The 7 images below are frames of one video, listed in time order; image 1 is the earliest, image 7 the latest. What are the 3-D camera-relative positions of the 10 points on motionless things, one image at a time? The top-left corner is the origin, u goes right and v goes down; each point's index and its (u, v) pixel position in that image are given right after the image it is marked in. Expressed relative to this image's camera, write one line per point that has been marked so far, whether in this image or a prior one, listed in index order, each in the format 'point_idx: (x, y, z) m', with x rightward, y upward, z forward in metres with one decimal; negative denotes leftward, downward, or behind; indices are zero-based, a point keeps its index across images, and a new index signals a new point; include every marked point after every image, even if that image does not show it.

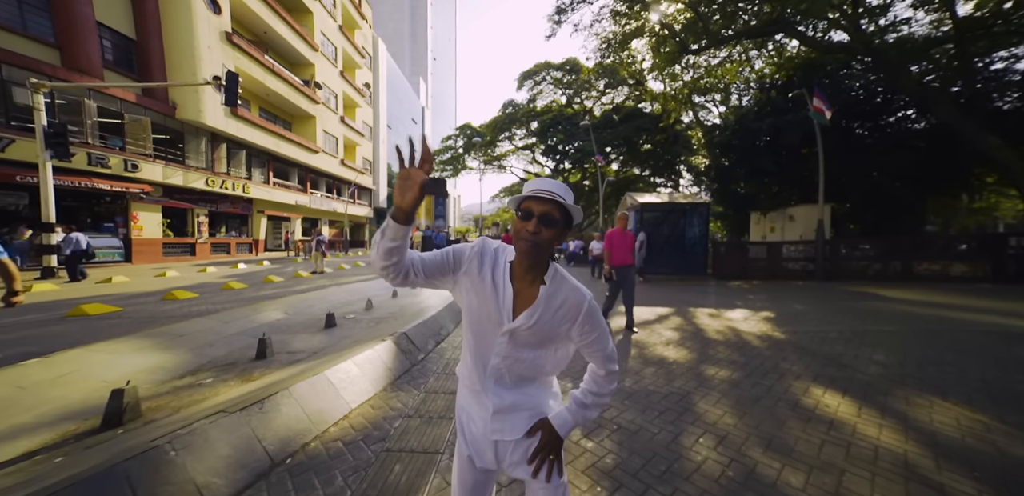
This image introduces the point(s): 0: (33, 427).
0: (-3.1, -1.1, +2.3) m
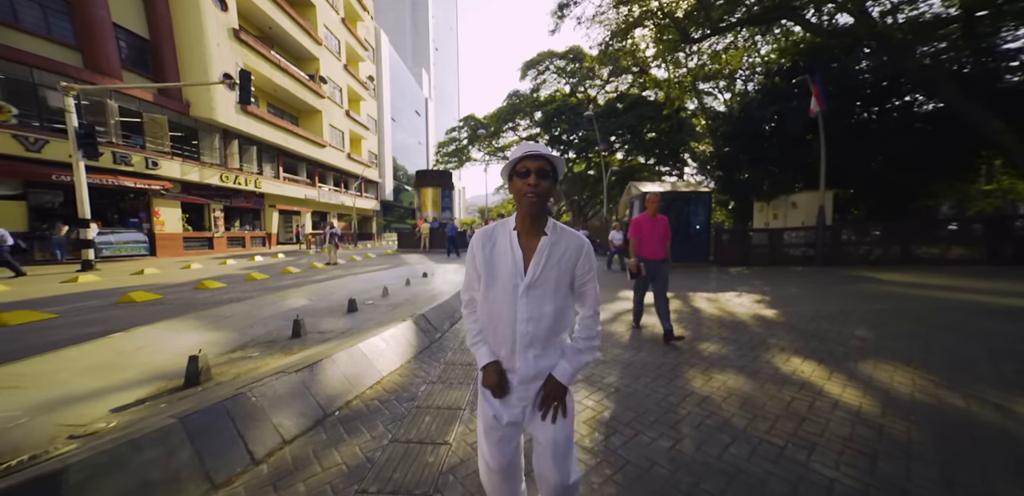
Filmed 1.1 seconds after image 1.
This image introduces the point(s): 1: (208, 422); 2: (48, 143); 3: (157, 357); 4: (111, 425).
0: (-3.0, -1.1, +2.8) m
1: (-1.8, -1.0, +2.1) m
2: (-15.5, +3.5, +11.8) m
3: (-3.3, -1.0, +3.2) m
4: (-2.4, -1.1, +2.1) m
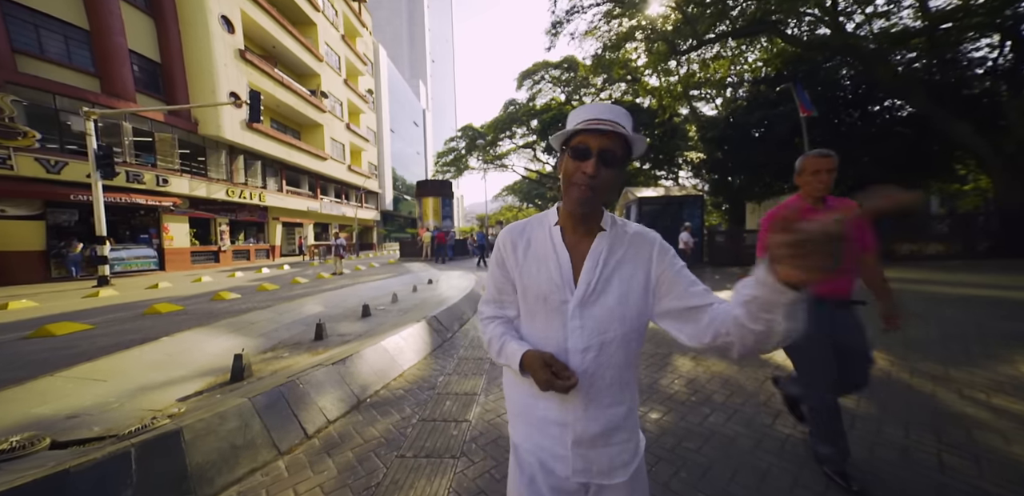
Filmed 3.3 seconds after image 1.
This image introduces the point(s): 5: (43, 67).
0: (-2.9, -1.2, +3.2) m
1: (-1.7, -1.1, +2.5) m
2: (-15.5, +2.9, +12.2) m
3: (-3.2, -1.1, +3.6) m
4: (-2.4, -1.2, +2.5) m
5: (-15.8, +6.1, +11.8) m
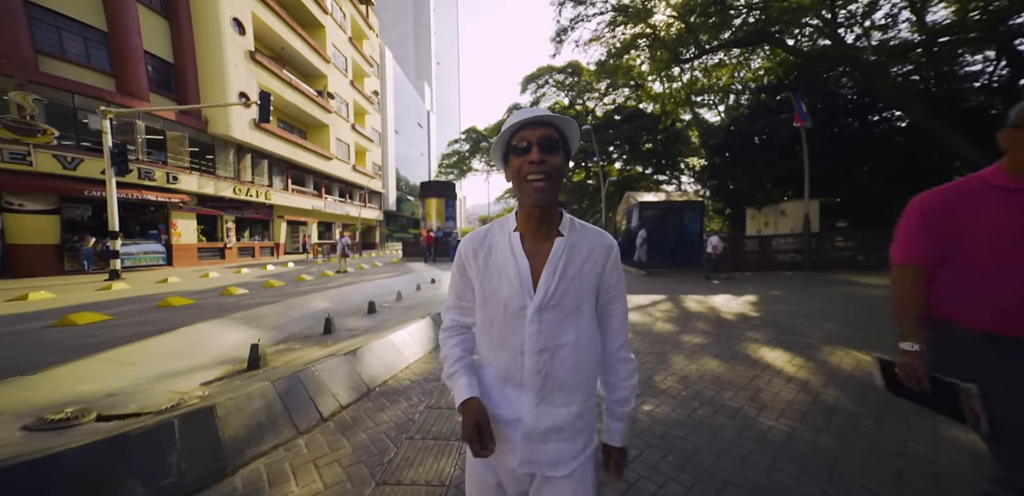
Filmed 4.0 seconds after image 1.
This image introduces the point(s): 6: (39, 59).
0: (-2.9, -1.1, +3.4) m
1: (-1.7, -1.0, +2.6) m
2: (-15.4, +3.1, +12.5) m
3: (-3.2, -1.1, +3.8) m
4: (-2.4, -1.1, +2.7) m
5: (-15.6, +6.3, +12.1) m
6: (-15.8, +6.3, +11.6) m
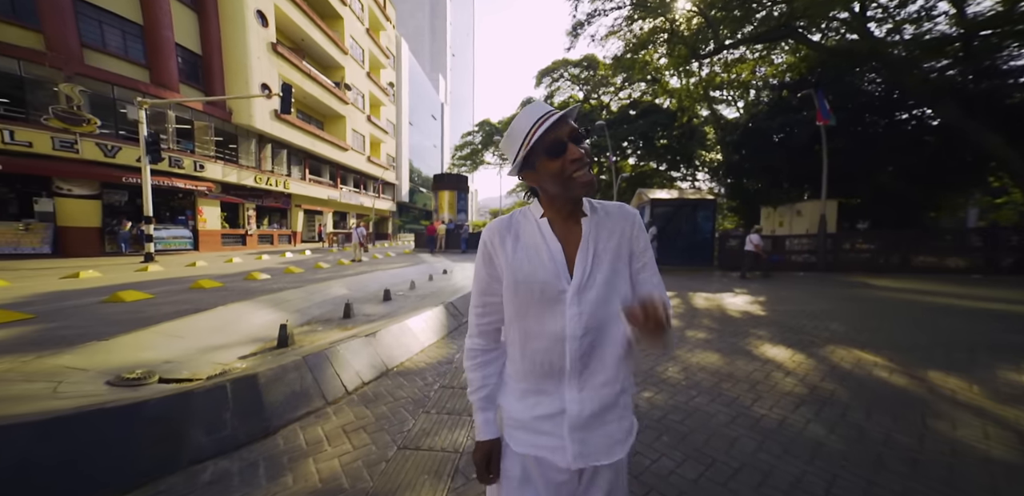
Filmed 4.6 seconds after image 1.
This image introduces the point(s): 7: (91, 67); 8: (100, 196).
0: (-2.8, -1.0, +3.7) m
1: (-1.6, -0.9, +2.9) m
2: (-14.9, +3.7, +13.1) m
3: (-3.1, -0.9, +4.1) m
4: (-2.3, -1.0, +3.0) m
5: (-15.1, +6.9, +12.6) m
6: (-15.2, +7.0, +12.1) m
7: (-15.0, +6.4, +12.1) m
8: (-15.7, +1.9, +13.1) m
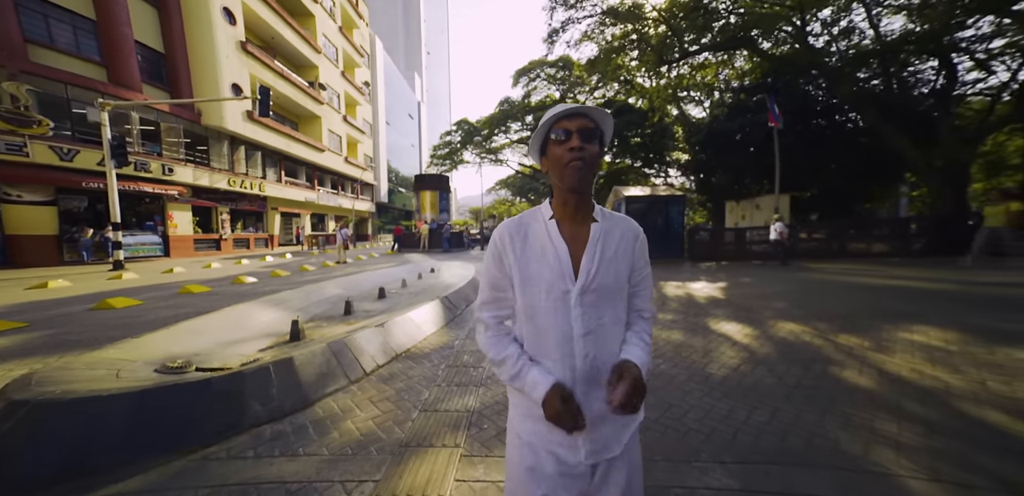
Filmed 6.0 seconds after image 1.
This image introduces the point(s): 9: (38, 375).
0: (-2.9, -1.0, +4.0) m
1: (-1.6, -0.9, +3.3) m
2: (-15.6, +3.4, +12.7) m
3: (-3.2, -1.0, +4.5) m
4: (-2.3, -1.0, +3.4) m
5: (-15.8, +6.6, +12.2) m
6: (-16.0, +6.6, +11.7) m
7: (-15.8, +6.1, +11.7) m
8: (-16.4, +1.6, +12.6) m
9: (-3.1, -0.8, +2.3) m
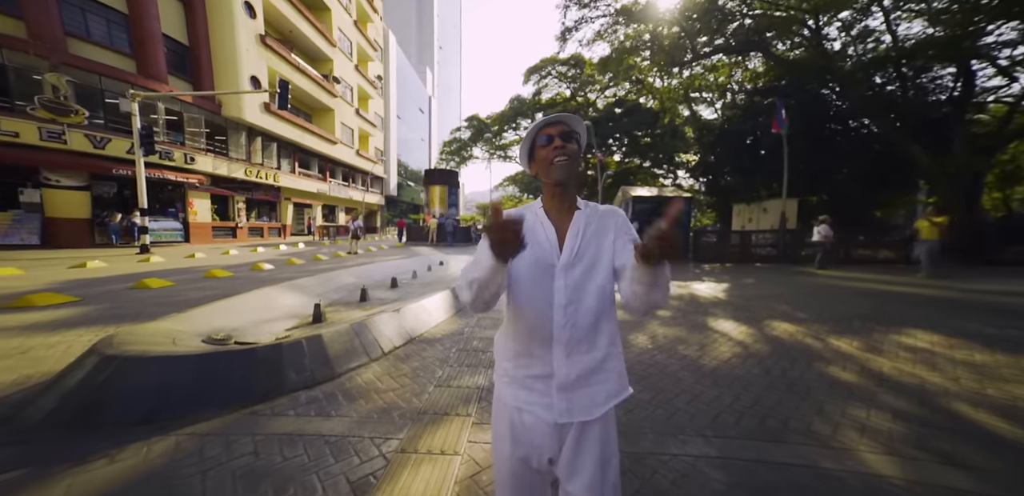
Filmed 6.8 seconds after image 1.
0: (-2.8, -0.9, +4.4) m
1: (-1.6, -0.8, +3.6) m
2: (-15.2, +4.1, +13.2) m
3: (-3.1, -0.8, +4.8) m
4: (-2.3, -0.9, +3.7) m
5: (-15.4, +7.2, +12.7) m
6: (-15.5, +7.3, +12.2) m
7: (-15.3, +6.7, +12.2) m
8: (-16.0, +2.3, +13.2) m
9: (-3.1, -0.7, +2.7) m
